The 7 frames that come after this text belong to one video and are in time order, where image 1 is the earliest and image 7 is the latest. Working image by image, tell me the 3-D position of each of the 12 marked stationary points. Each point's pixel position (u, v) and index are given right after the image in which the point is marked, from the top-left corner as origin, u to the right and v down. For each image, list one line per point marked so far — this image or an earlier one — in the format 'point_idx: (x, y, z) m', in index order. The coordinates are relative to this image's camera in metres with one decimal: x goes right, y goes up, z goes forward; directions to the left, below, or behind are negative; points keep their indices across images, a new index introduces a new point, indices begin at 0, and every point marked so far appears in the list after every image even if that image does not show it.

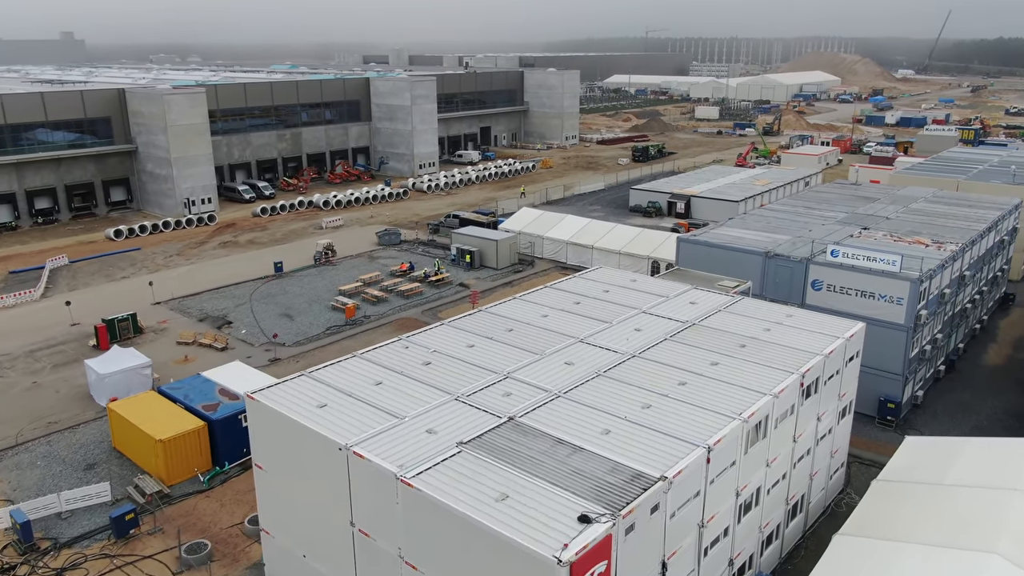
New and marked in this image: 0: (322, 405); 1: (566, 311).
0: (-3.1, -1.9, +14.4) m
1: (+1.2, -0.5, +19.3) m
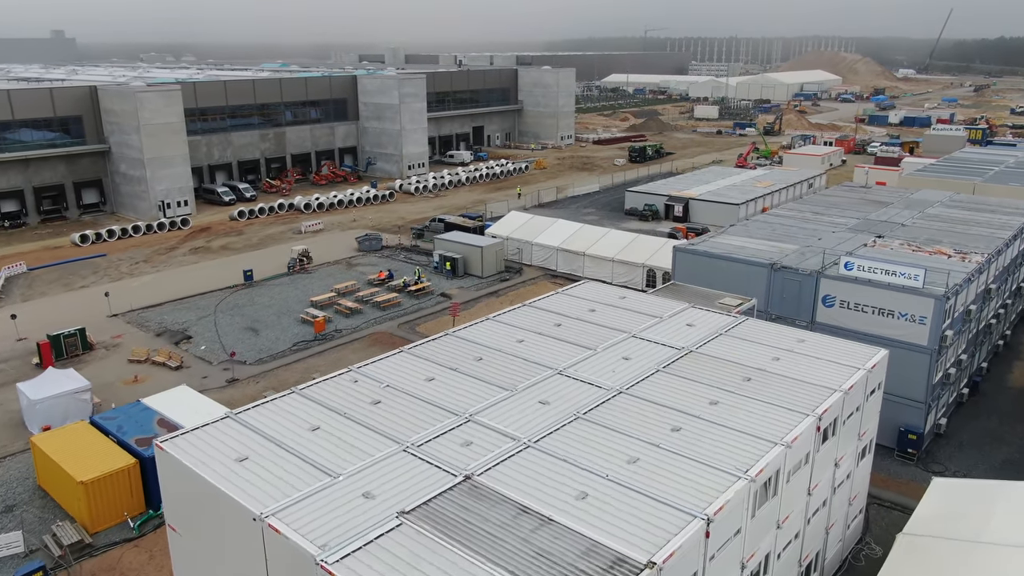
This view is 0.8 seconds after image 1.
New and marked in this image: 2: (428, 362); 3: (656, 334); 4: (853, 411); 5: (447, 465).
0: (-3.7, -2.3, +12.0) m
1: (+0.6, -0.9, +16.9) m
2: (-1.5, -1.3, +15.6) m
3: (+2.8, -0.9, +16.9) m
4: (+5.8, -2.1, +14.8) m
5: (-0.9, -2.4, +11.7) m
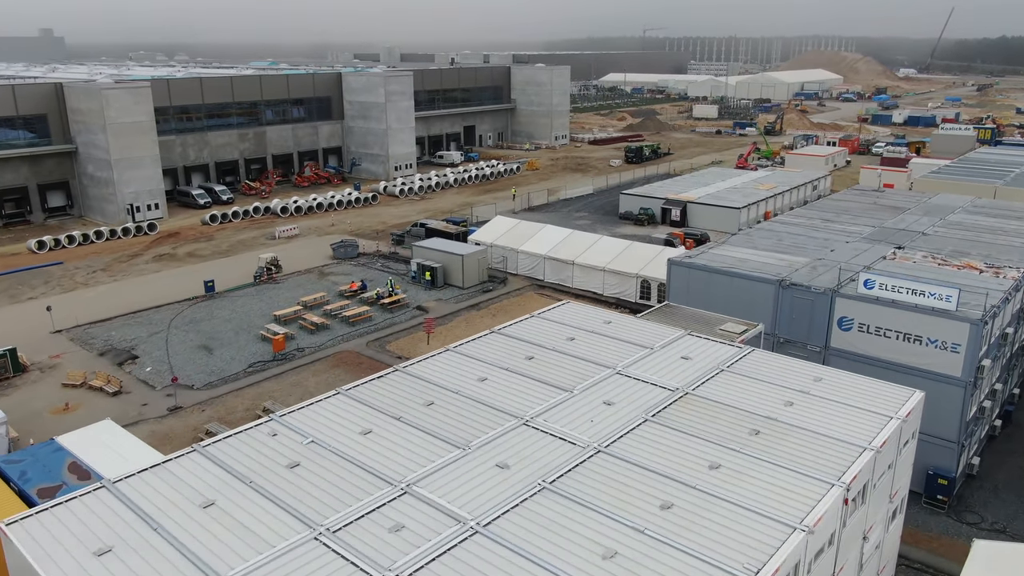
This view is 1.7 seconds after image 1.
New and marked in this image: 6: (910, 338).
0: (-4.3, -2.8, +9.2) m
1: (0.0, -1.4, +14.2) m
2: (-2.1, -1.8, +12.8) m
3: (+2.2, -1.3, +14.2) m
4: (+5.1, -2.5, +12.0) m
5: (-1.5, -2.8, +9.0) m
6: (+8.0, -1.0, +17.6) m
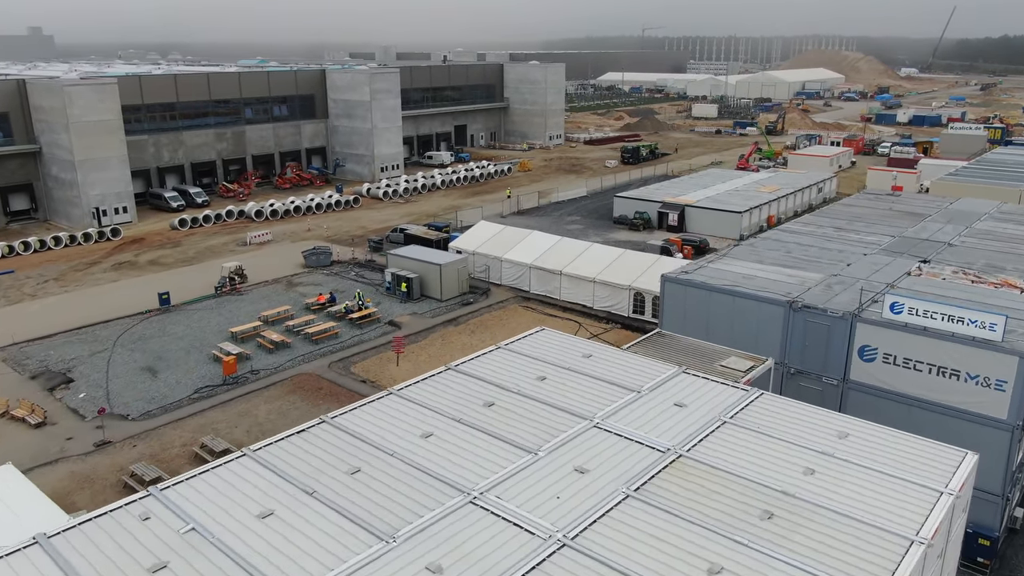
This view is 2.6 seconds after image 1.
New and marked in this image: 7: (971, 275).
0: (-4.9, -3.2, +6.5) m
1: (-0.6, -1.8, +11.5) m
2: (-2.7, -2.2, +10.1) m
3: (+1.5, -1.8, +11.5) m
4: (+4.5, -2.9, +9.3) m
5: (-2.1, -3.2, +6.3) m
6: (+7.4, -1.4, +14.9) m
7: (+9.7, +0.3, +18.5) m
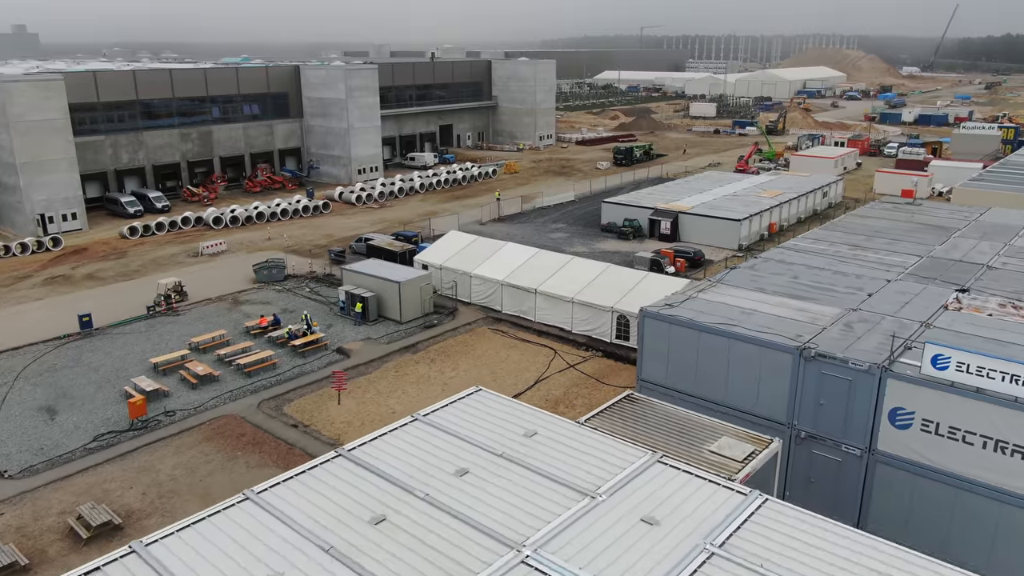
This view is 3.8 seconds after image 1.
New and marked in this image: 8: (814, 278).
0: (-5.9, -3.9, +3.0) m
1: (-1.6, -2.5, +7.9) m
2: (-3.7, -2.9, +6.6) m
3: (+0.6, -2.4, +7.9) m
4: (+3.5, -3.6, +5.8) m
5: (-3.1, -3.9, +2.7) m
6: (+6.4, -2.1, +11.3) m
7: (+8.7, -0.4, +14.9) m
8: (+5.9, +0.2, +17.0) m
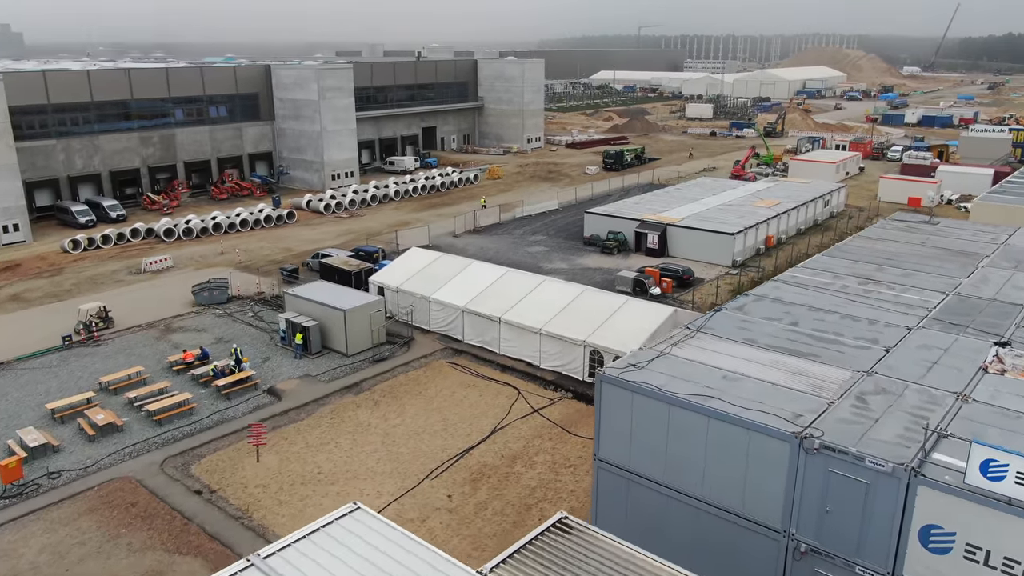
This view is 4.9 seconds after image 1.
0: (-7.0, -4.6, -0.3) m
1: (-2.7, -3.2, +4.7) m
2: (-4.8, -3.6, +3.3) m
3: (-0.5, -3.2, +4.7) m
4: (+2.5, -4.4, +2.5) m
5: (-4.2, -4.7, -0.5) m
6: (+5.3, -2.9, +8.1) m
7: (+7.6, -1.1, +11.7) m
8: (+4.8, -0.6, +13.8) m
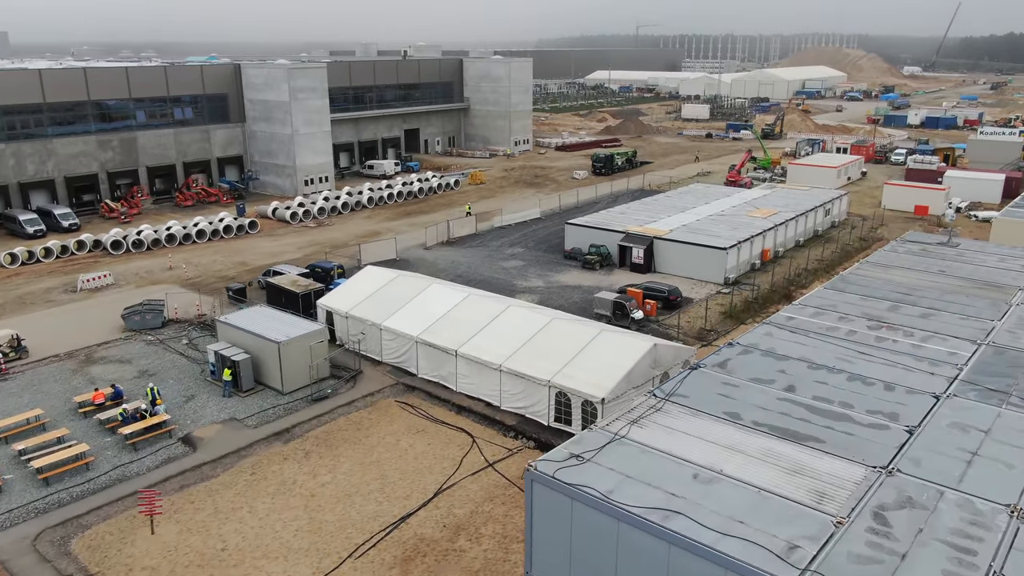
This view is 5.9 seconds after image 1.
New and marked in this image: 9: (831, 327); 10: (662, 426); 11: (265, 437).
0: (-8.0, -5.3, -3.2) m
1: (-3.7, -3.9, +1.7) m
2: (-5.8, -4.3, +0.4) m
3: (-1.5, -3.9, +1.7) m
4: (+1.5, -5.1, -0.4) m
5: (-5.2, -5.4, -3.5) m
6: (+4.3, -3.6, +5.1) m
7: (+6.6, -1.8, +8.7) m
8: (+3.8, -1.3, +10.8) m
9: (+4.9, -0.6, +13.4) m
10: (+1.7, -1.5, +10.1) m
11: (-5.4, -3.3, +19.2) m
